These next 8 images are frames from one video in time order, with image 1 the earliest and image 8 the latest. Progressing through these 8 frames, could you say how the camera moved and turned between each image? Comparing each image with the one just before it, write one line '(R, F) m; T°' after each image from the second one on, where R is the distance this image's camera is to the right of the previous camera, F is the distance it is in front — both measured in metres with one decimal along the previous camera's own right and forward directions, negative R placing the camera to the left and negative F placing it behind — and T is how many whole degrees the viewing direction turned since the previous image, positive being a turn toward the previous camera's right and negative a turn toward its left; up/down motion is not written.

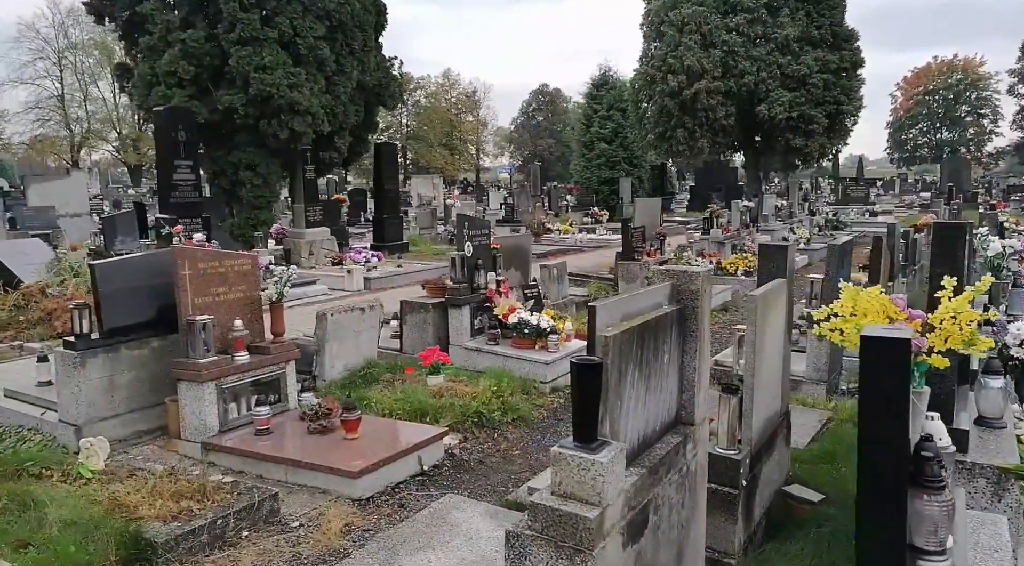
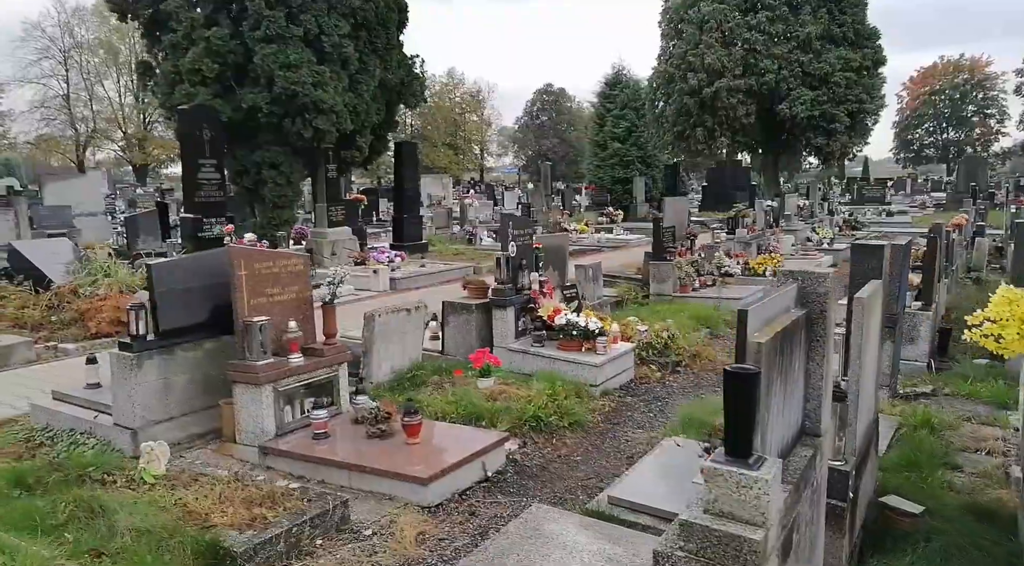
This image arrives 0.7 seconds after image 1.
(-0.4, +0.1) m; 0°
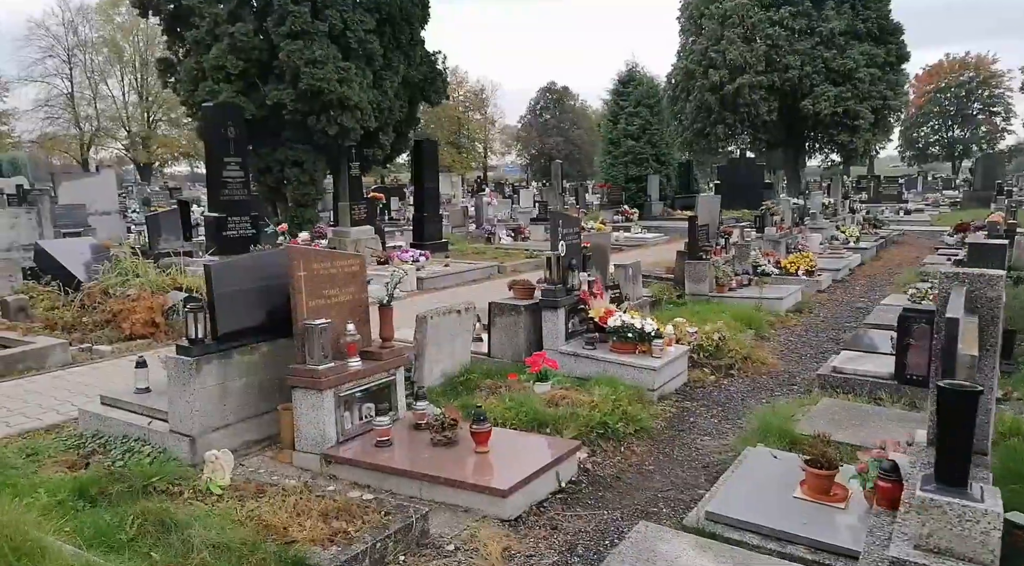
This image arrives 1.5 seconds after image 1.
(-0.5, +0.2) m; 0°
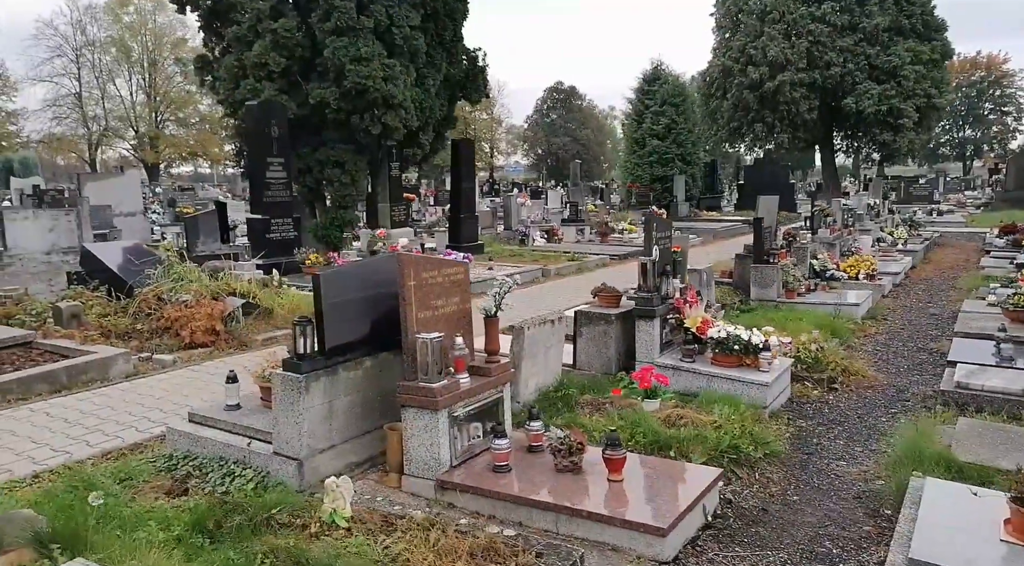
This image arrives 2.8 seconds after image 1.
(-0.8, +0.4) m; 0°
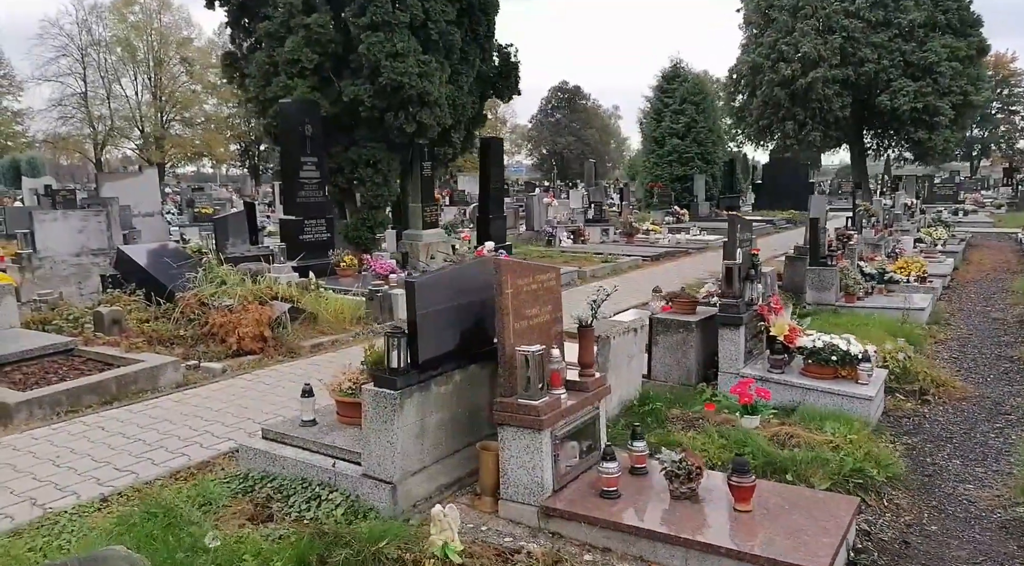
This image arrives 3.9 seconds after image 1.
(-0.6, +0.4) m; 0°
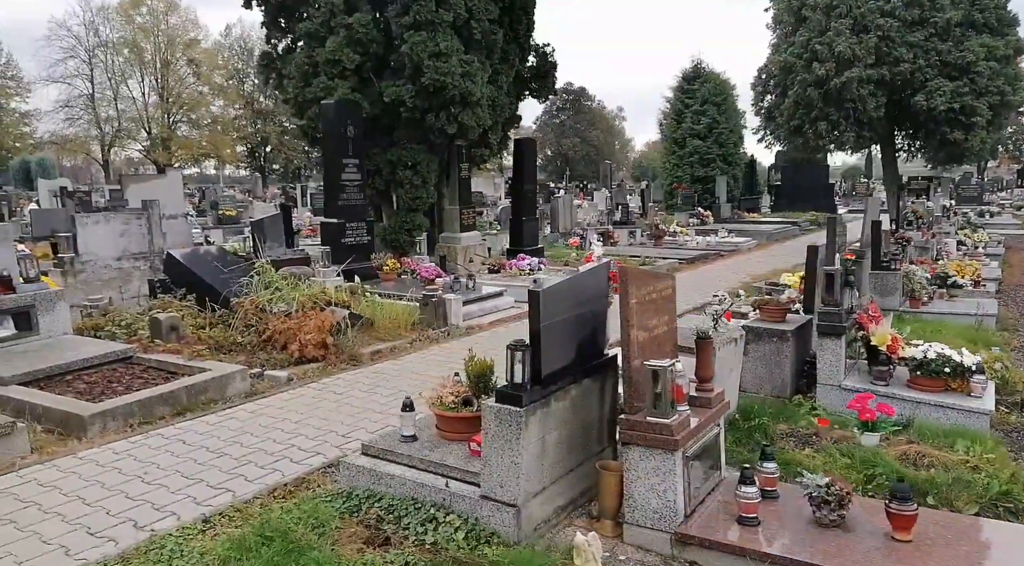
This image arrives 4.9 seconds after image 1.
(-0.7, +0.3) m; 0°
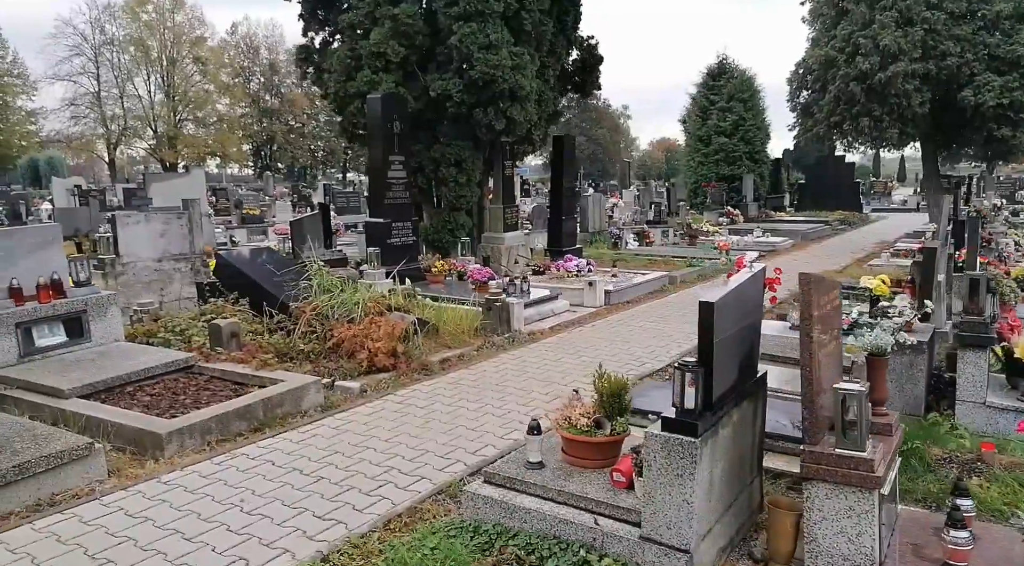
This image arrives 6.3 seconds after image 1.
(-0.8, +0.5) m; 0°
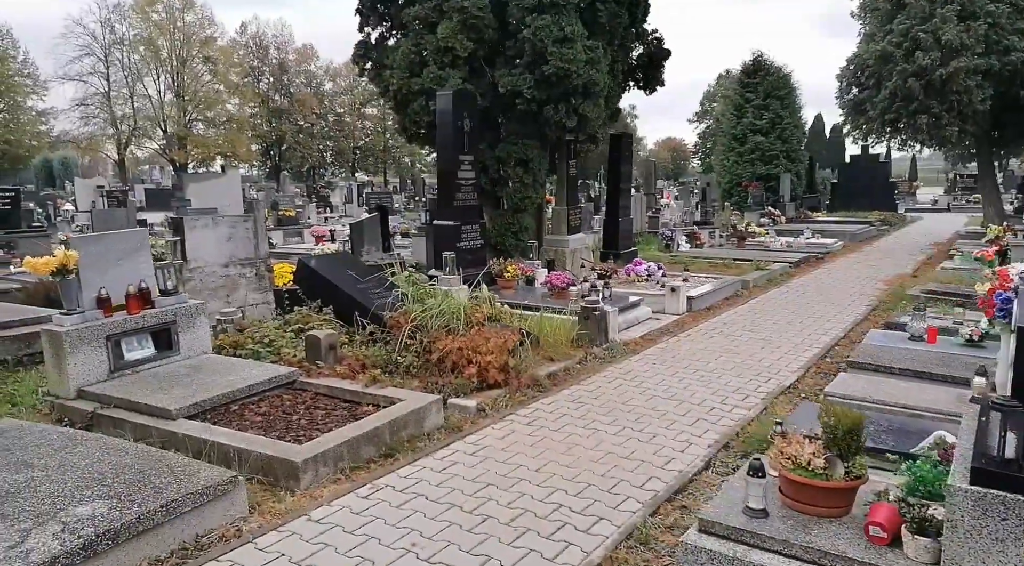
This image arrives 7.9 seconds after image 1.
(-1.0, +0.6) m; -1°
